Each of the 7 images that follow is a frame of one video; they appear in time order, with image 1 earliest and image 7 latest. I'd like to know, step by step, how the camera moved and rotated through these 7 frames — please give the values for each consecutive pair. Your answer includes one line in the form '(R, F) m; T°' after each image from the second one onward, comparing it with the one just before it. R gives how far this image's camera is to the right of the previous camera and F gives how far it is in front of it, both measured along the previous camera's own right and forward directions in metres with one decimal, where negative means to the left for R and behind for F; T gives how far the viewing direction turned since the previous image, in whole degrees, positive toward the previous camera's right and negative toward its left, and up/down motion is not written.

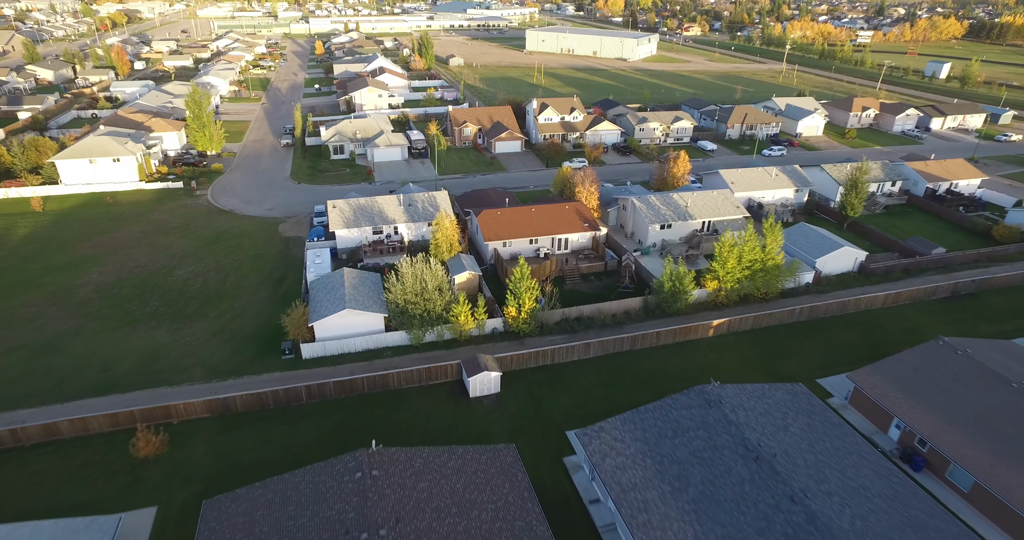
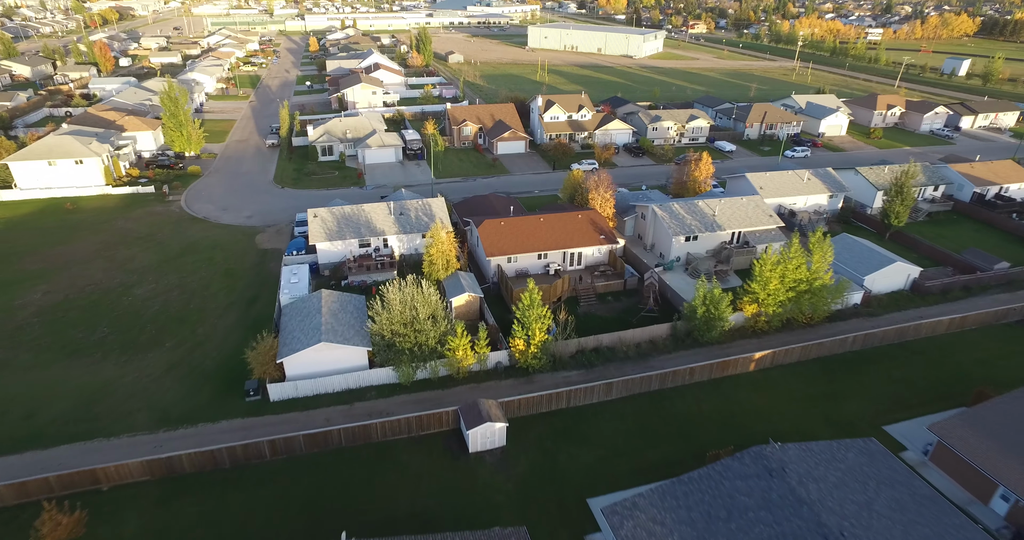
(-0.4, +5.4) m; 0°
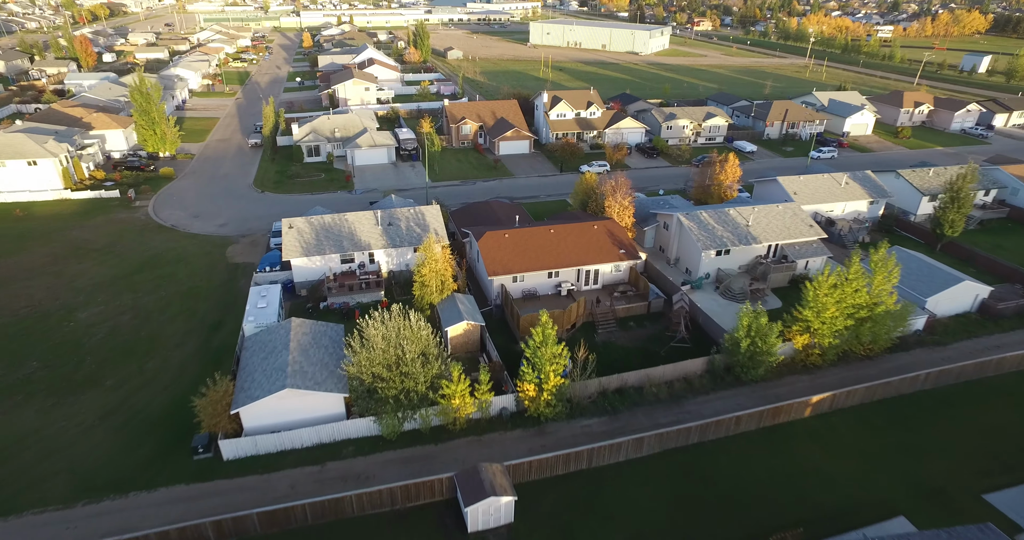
(-0.3, +5.3) m; 0°
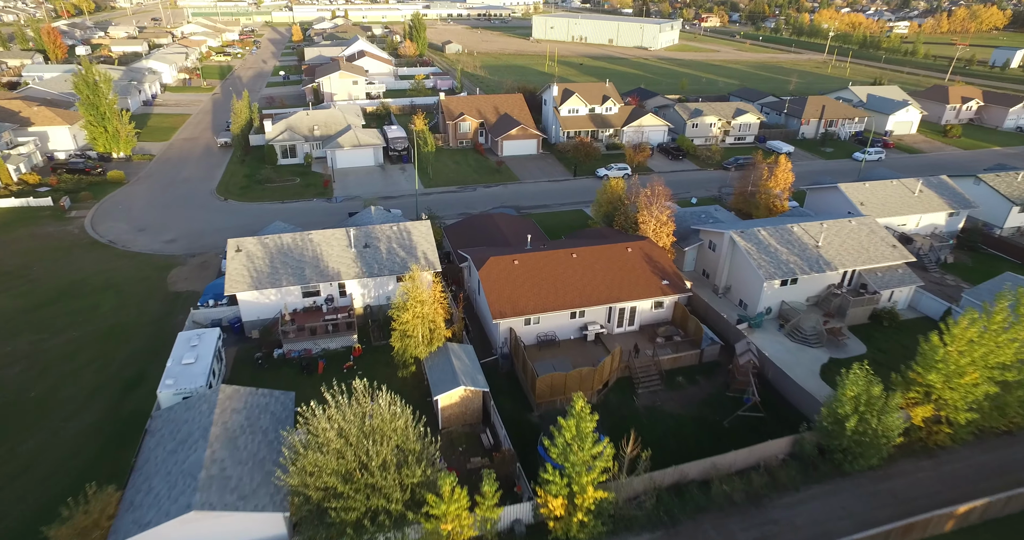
(-0.5, +7.7) m; 0°
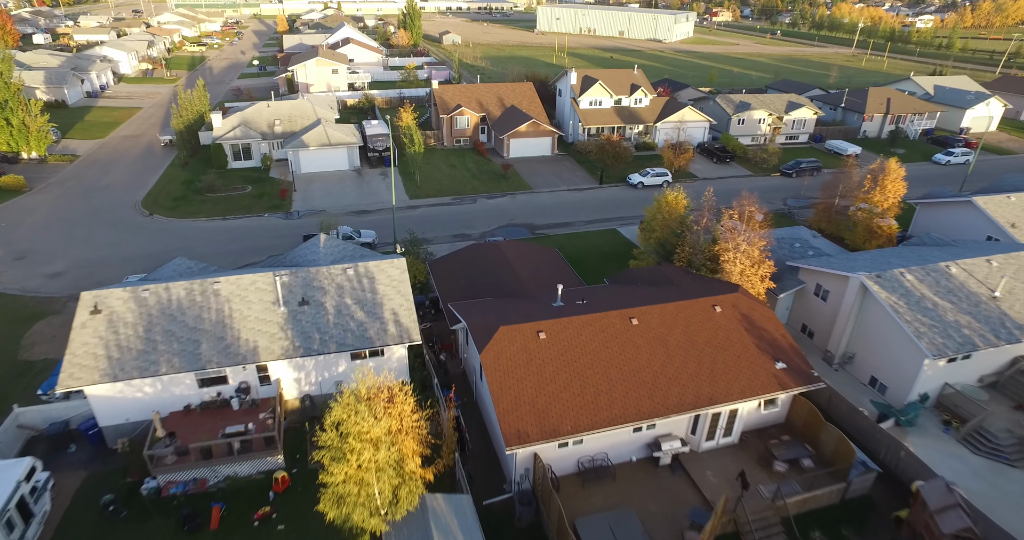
(-0.7, +10.2) m; 0°
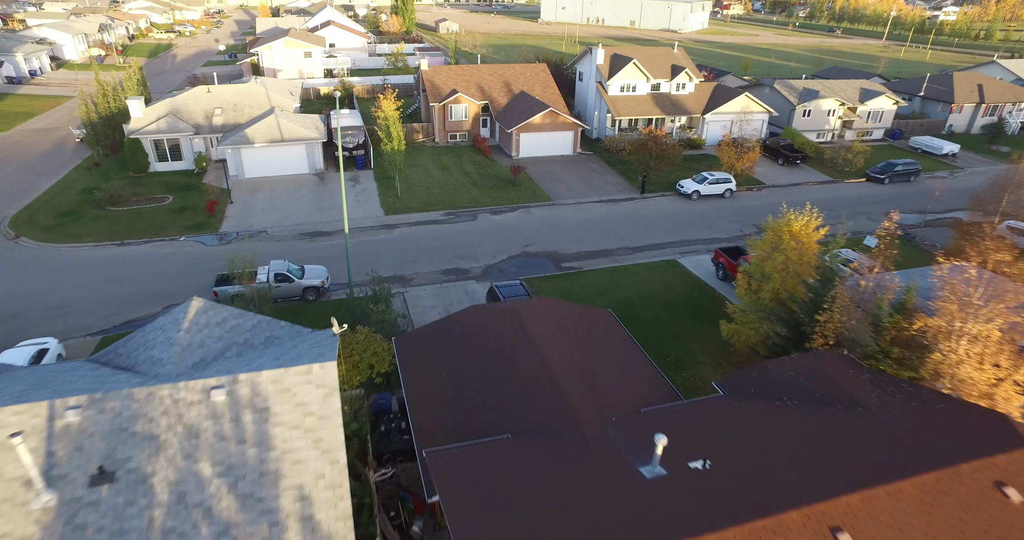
(-0.7, +9.9) m; 0°
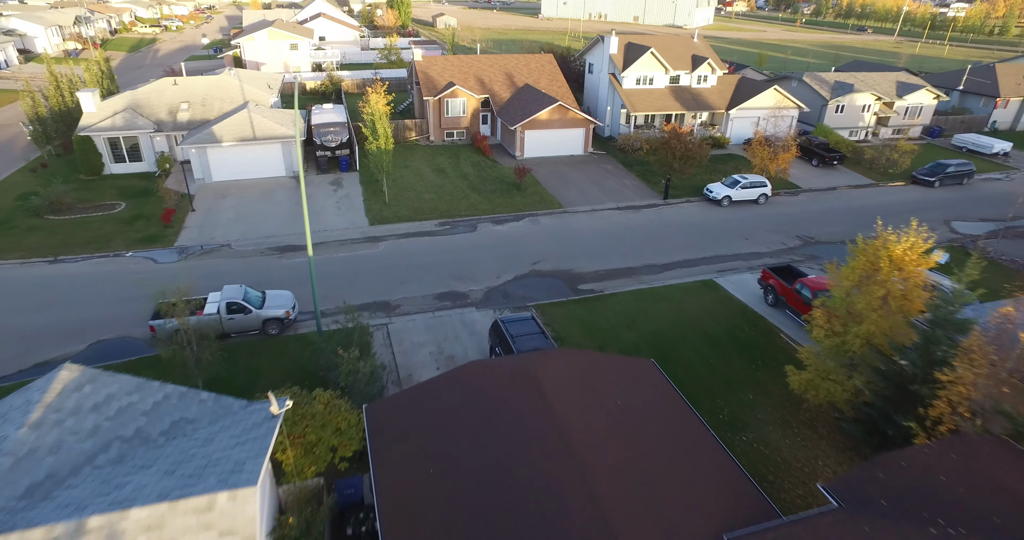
(-0.3, +3.7) m; 0°
